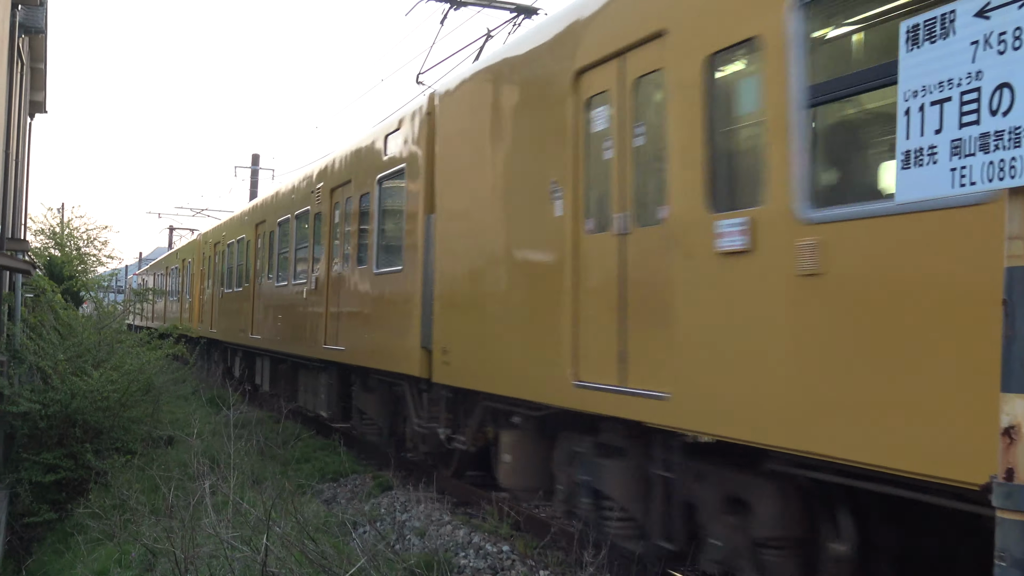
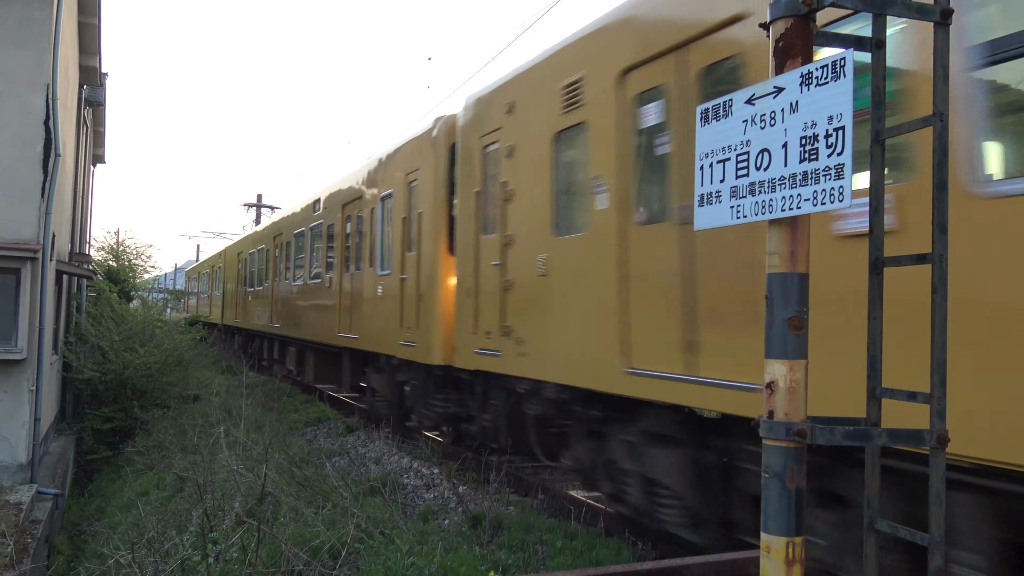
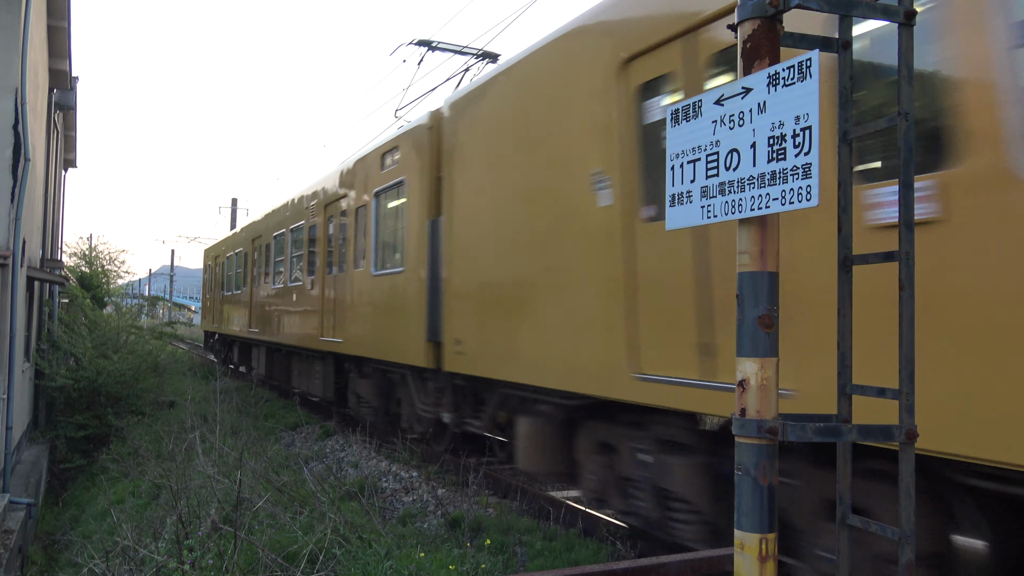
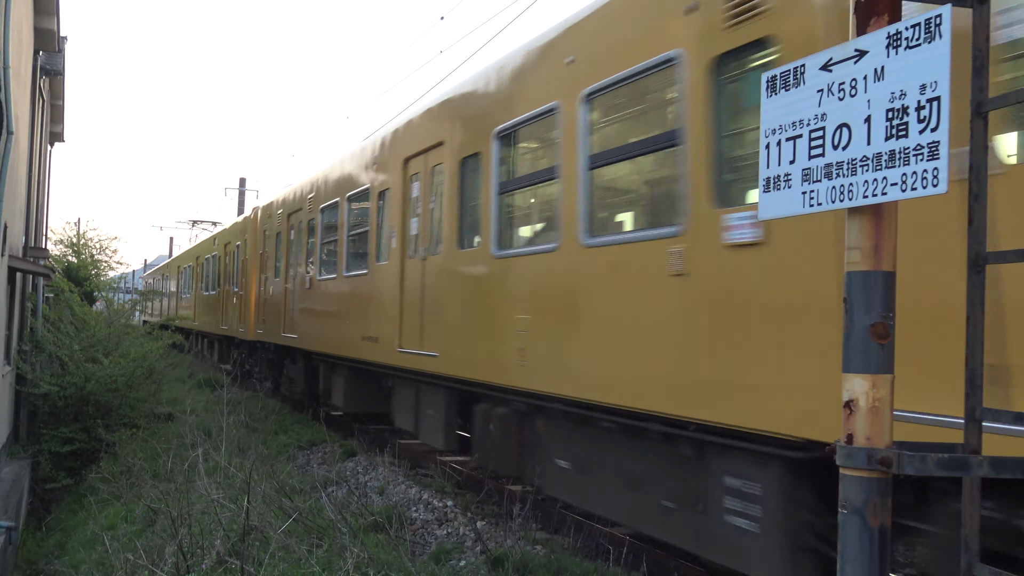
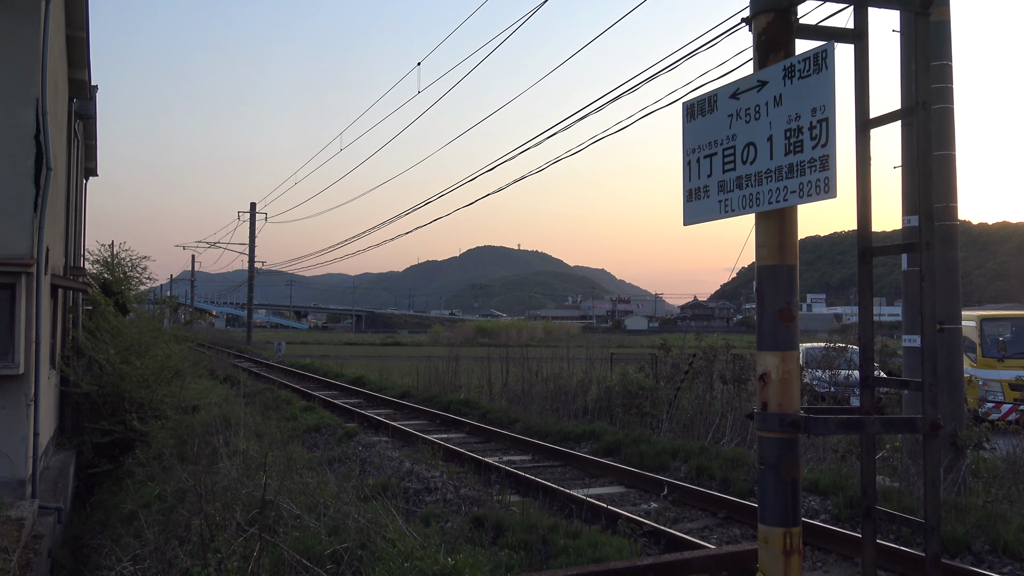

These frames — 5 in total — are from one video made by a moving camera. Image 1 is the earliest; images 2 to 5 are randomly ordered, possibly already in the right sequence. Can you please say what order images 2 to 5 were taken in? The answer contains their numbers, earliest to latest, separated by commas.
4, 2, 3, 5
